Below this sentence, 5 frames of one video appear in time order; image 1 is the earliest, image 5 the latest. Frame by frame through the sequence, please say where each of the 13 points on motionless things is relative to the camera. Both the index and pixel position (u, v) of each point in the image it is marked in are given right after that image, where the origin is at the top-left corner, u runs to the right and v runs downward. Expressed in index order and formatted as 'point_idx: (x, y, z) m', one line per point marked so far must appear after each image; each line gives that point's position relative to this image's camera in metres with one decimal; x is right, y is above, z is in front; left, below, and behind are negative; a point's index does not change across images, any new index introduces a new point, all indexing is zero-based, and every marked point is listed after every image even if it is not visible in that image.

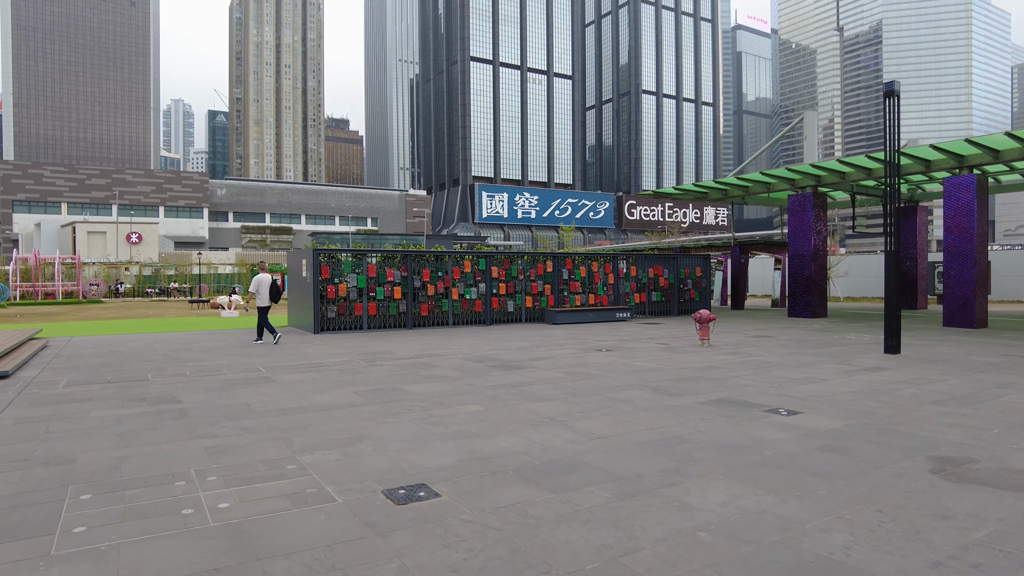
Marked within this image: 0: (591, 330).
0: (+2.0, -1.1, +16.9) m
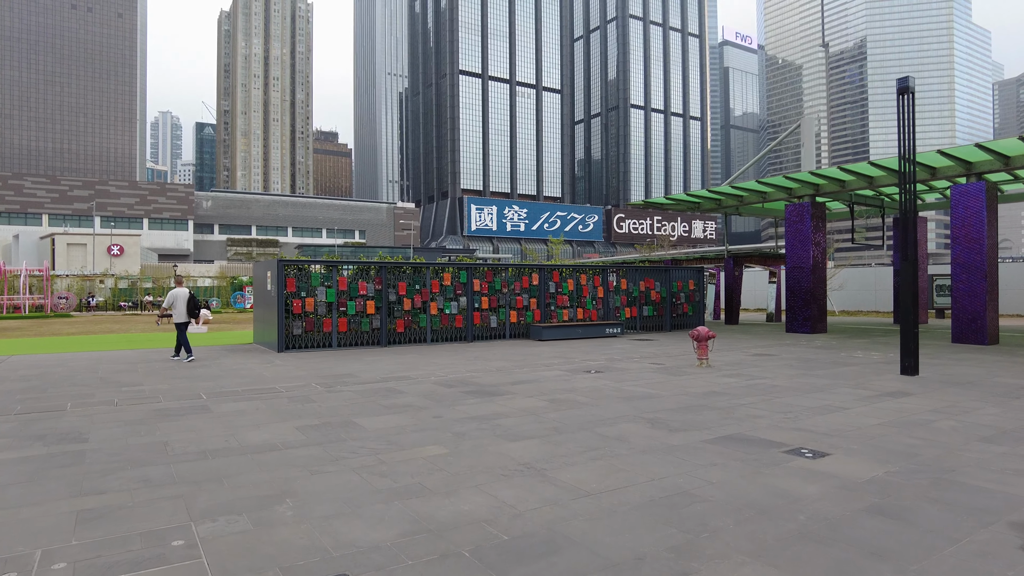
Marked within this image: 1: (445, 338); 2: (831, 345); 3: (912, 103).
0: (+1.6, -1.4, +15.7) m
1: (-1.7, -1.3, +17.0) m
2: (+7.7, -1.4, +15.9) m
3: (+6.6, +3.0, +10.8) m
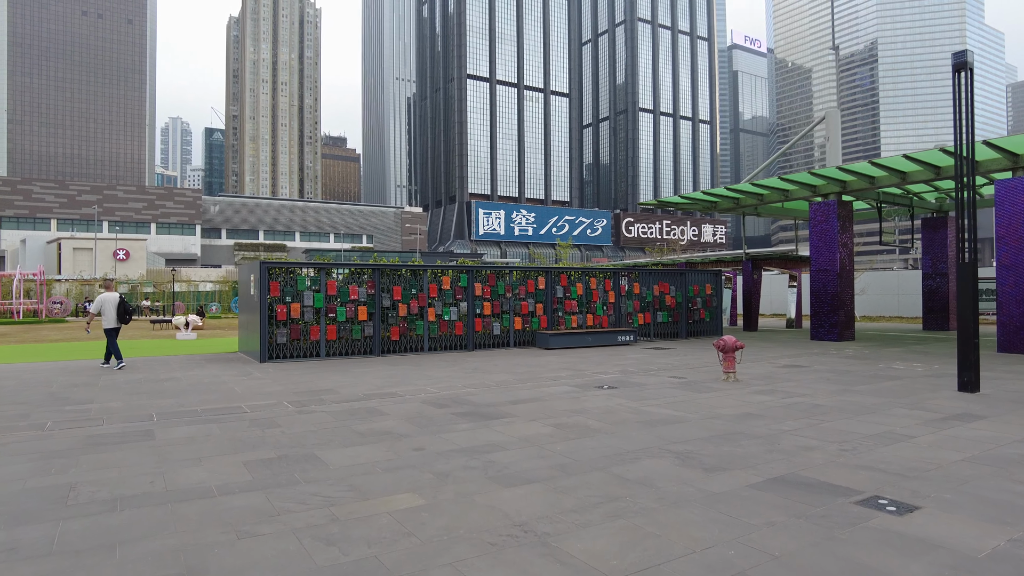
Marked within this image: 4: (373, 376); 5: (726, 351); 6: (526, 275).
0: (+1.7, -1.5, +14.4) m
1: (-1.6, -1.4, +15.8) m
2: (+7.8, -1.5, +14.5) m
3: (+6.6, +3.0, +9.5) m
4: (-2.3, -1.5, +10.9) m
5: (+3.3, -1.0, +10.2) m
6: (+0.4, +0.3, +16.9) m
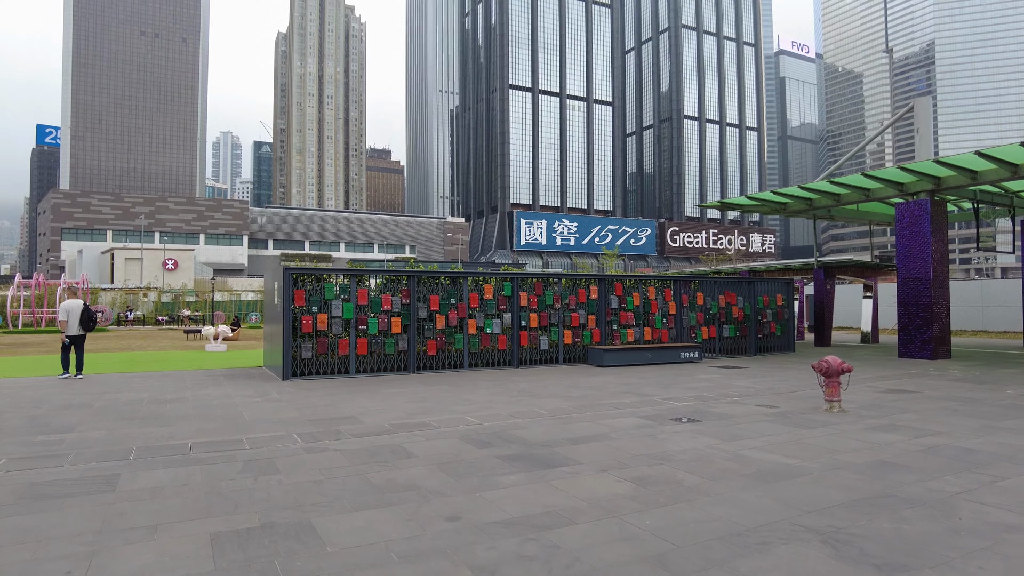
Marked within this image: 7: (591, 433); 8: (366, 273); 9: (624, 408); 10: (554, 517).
0: (+2.7, -1.7, +12.6) m
1: (-0.6, -1.6, +14.2) m
2: (+8.7, -1.7, +12.3) m
3: (+7.3, +2.9, +7.5) m
4: (-1.5, -1.6, +9.4) m
5: (+4.0, -1.1, +8.3) m
6: (+1.5, +0.1, +15.2) m
7: (+0.8, -1.5, +6.9) m
8: (-2.9, +0.3, +12.8) m
9: (+1.4, -1.5, +8.4) m
10: (+0.3, -1.4, +4.2) m
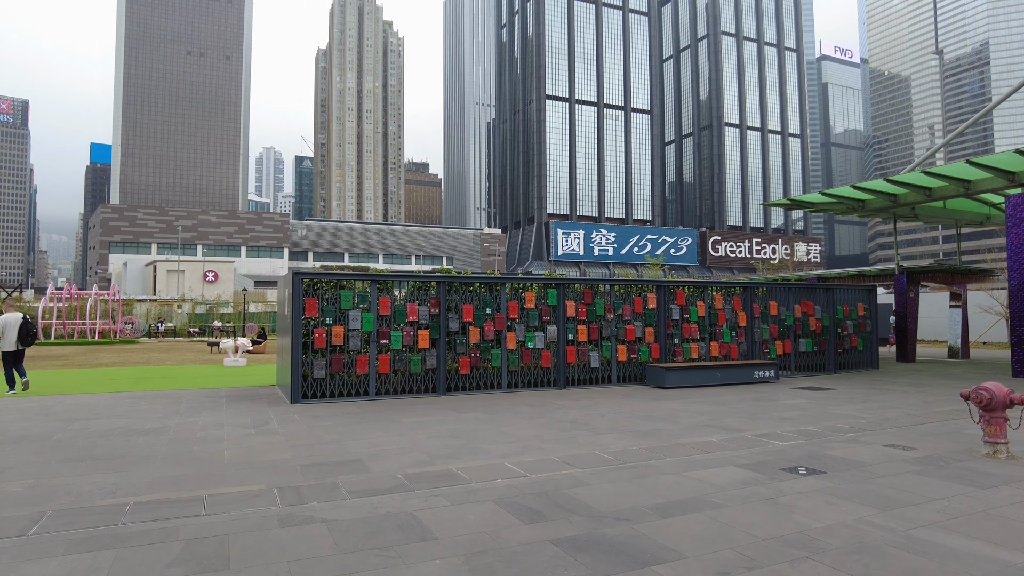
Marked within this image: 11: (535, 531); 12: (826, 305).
0: (+3.4, -1.8, +10.5) m
1: (+0.3, -1.7, +12.3) m
2: (+9.5, -1.8, +9.9) m
3: (+7.7, +2.9, +5.2) m
4: (-1.0, -1.7, +7.5) m
5: (+4.5, -1.1, +6.2) m
6: (+2.4, 0.0, +13.2) m
7: (+1.2, -1.5, +4.9) m
8: (-2.1, +0.2, +11.1) m
9: (+1.9, -1.6, +6.4) m
10: (+0.6, -1.4, +2.3) m
11: (+0.1, -1.5, +4.1) m
12: (+7.4, -0.4, +15.5) m
